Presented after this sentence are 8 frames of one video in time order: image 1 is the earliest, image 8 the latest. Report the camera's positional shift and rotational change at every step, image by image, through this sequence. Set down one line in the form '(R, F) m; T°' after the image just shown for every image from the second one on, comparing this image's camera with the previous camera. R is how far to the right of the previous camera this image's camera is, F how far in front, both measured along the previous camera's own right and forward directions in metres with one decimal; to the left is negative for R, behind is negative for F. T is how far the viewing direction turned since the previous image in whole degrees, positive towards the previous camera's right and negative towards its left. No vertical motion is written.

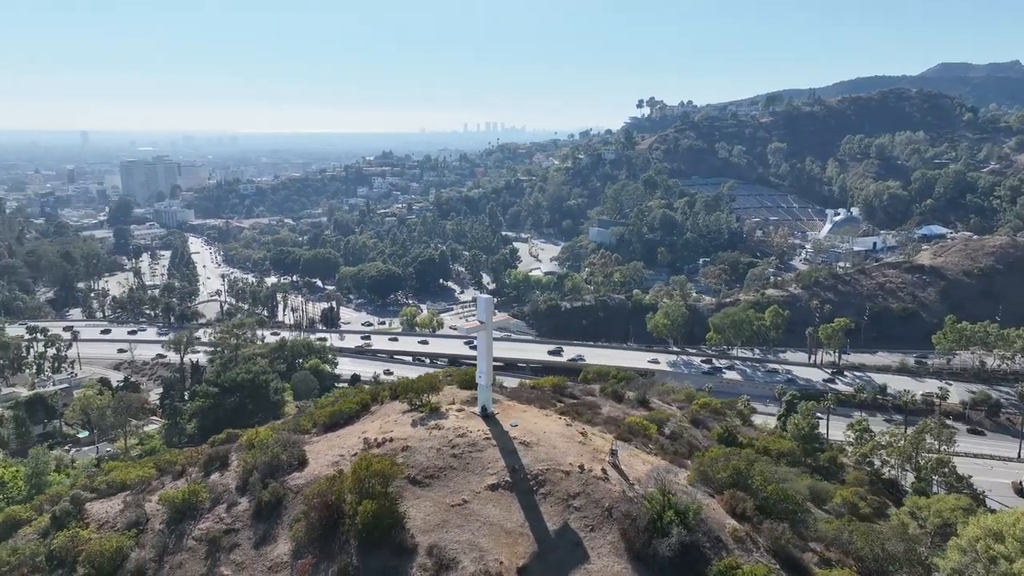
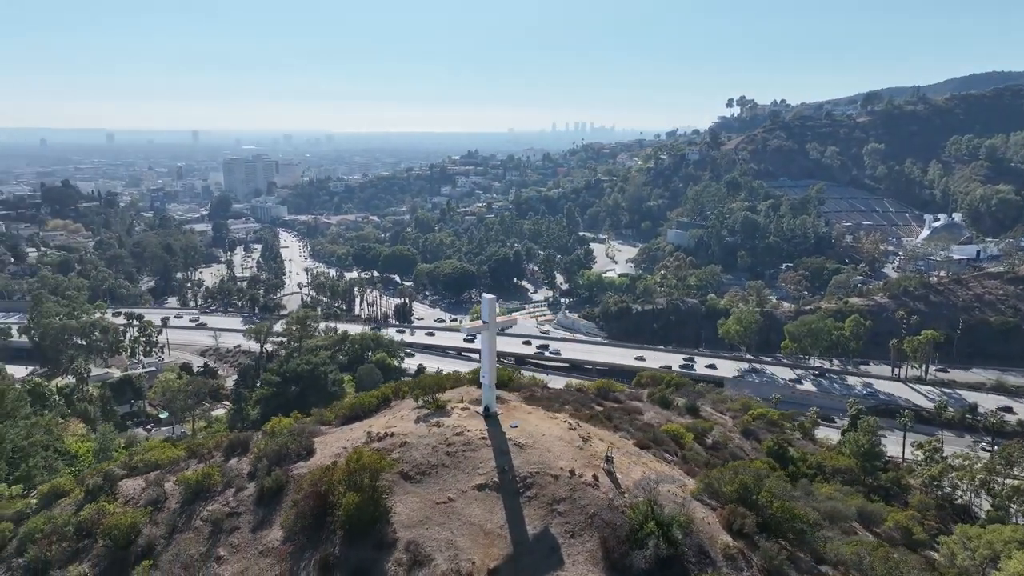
(+1.6, +0.1) m; -7°
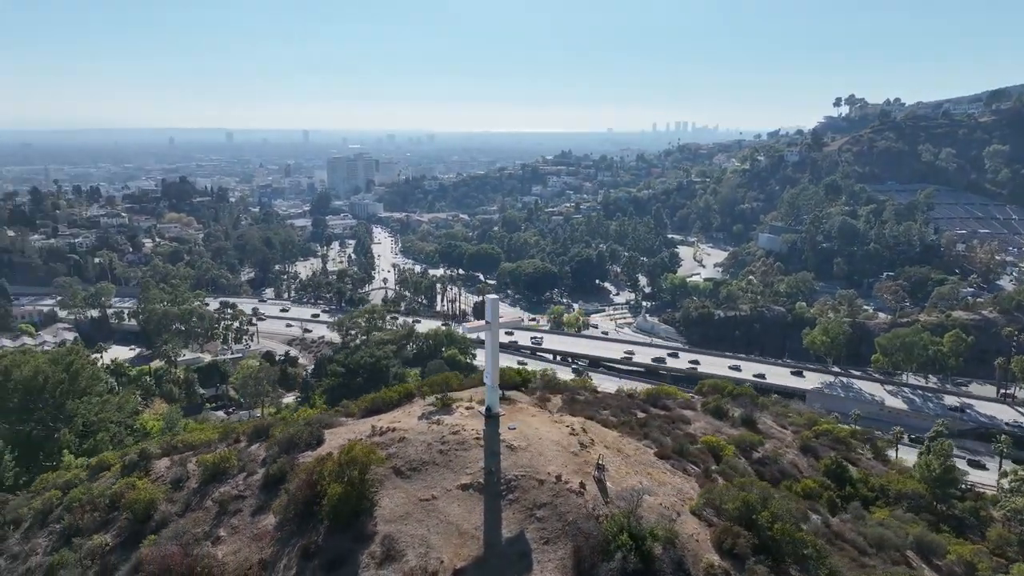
(+1.7, +0.2) m; -7°
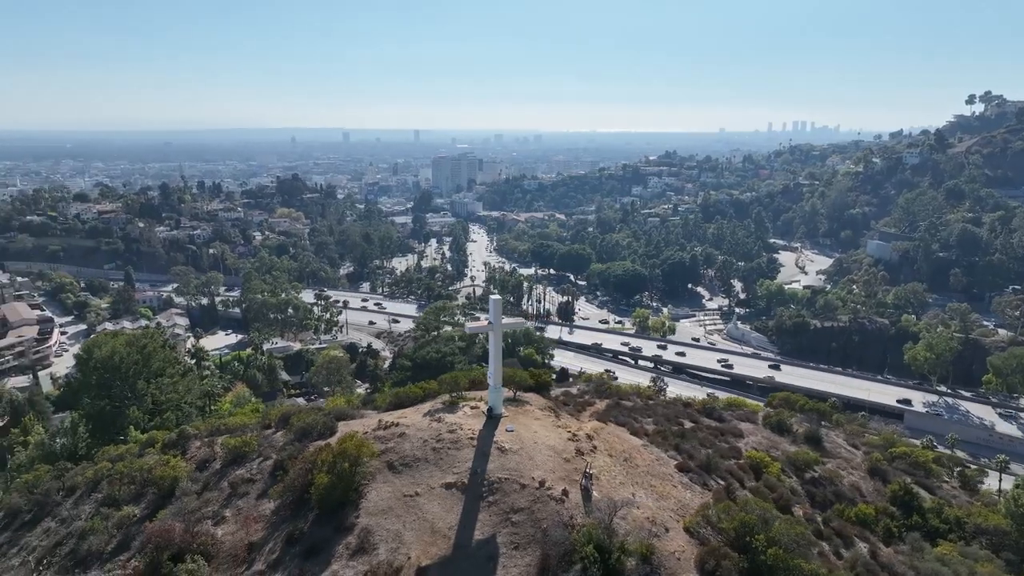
(+1.9, +0.2) m; -8°
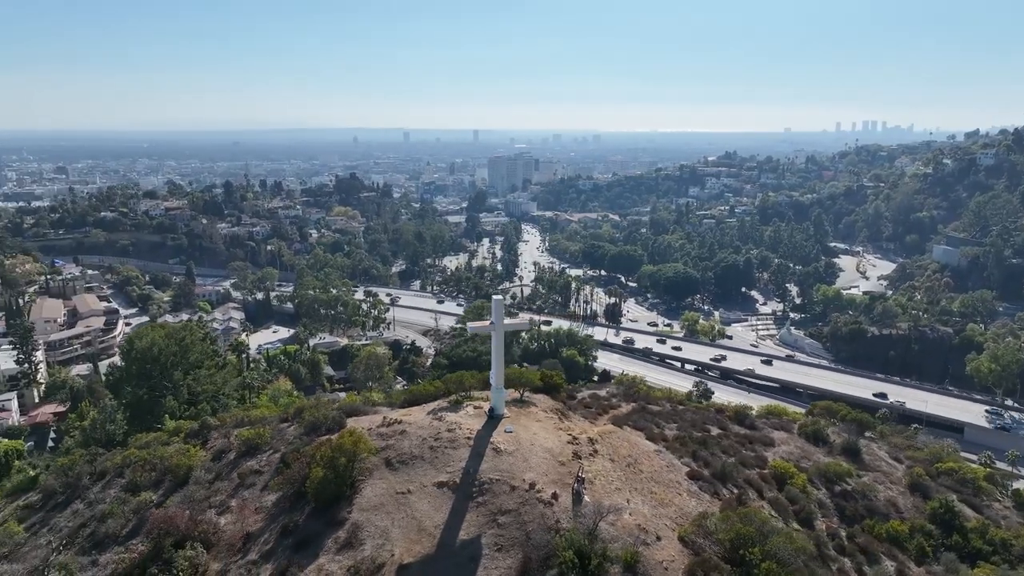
(+1.0, +0.1) m; -4°
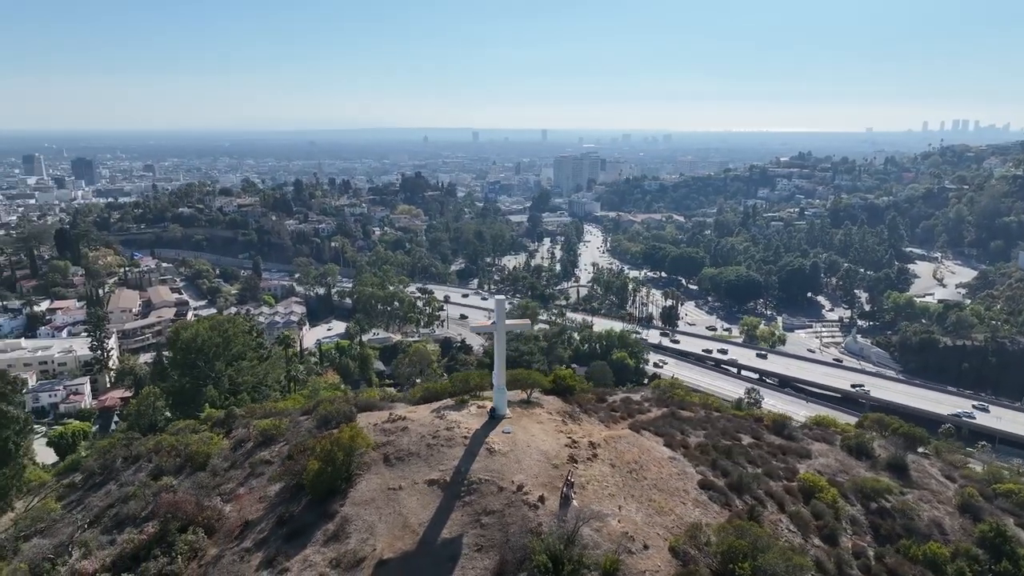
(+1.2, +0.1) m; -5°
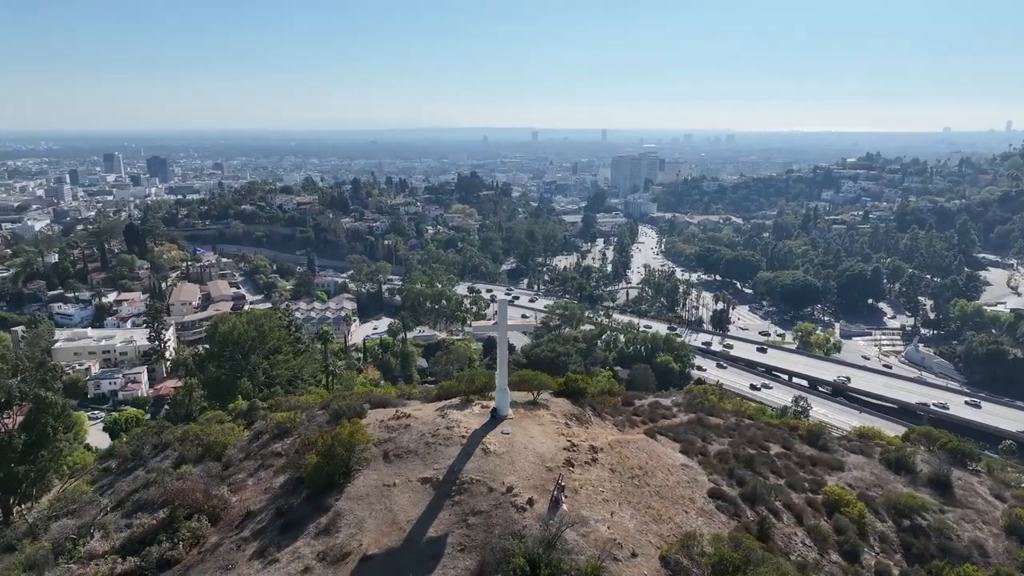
(+1.0, +0.1) m; -5°
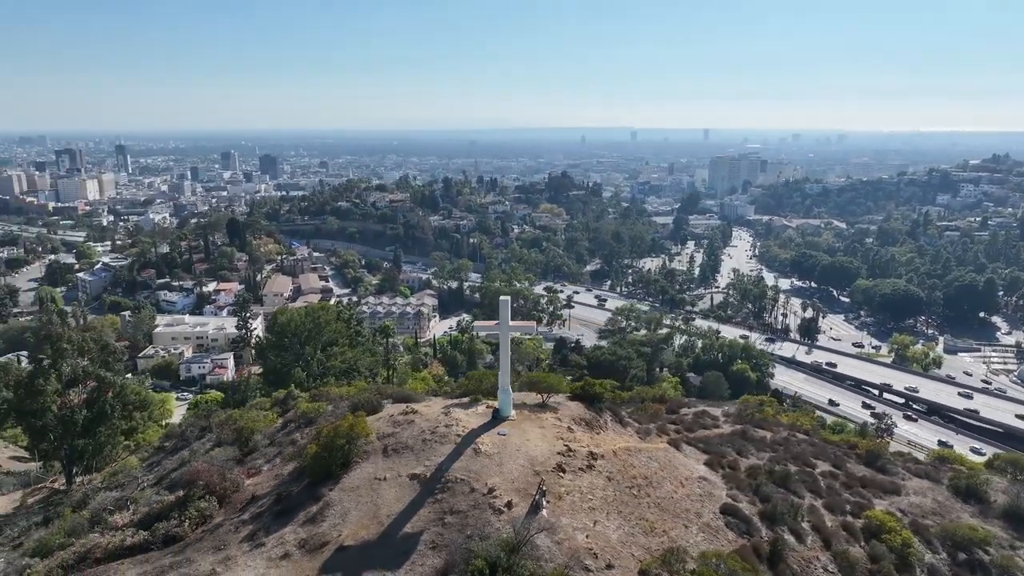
(+1.7, +0.2) m; -7°
